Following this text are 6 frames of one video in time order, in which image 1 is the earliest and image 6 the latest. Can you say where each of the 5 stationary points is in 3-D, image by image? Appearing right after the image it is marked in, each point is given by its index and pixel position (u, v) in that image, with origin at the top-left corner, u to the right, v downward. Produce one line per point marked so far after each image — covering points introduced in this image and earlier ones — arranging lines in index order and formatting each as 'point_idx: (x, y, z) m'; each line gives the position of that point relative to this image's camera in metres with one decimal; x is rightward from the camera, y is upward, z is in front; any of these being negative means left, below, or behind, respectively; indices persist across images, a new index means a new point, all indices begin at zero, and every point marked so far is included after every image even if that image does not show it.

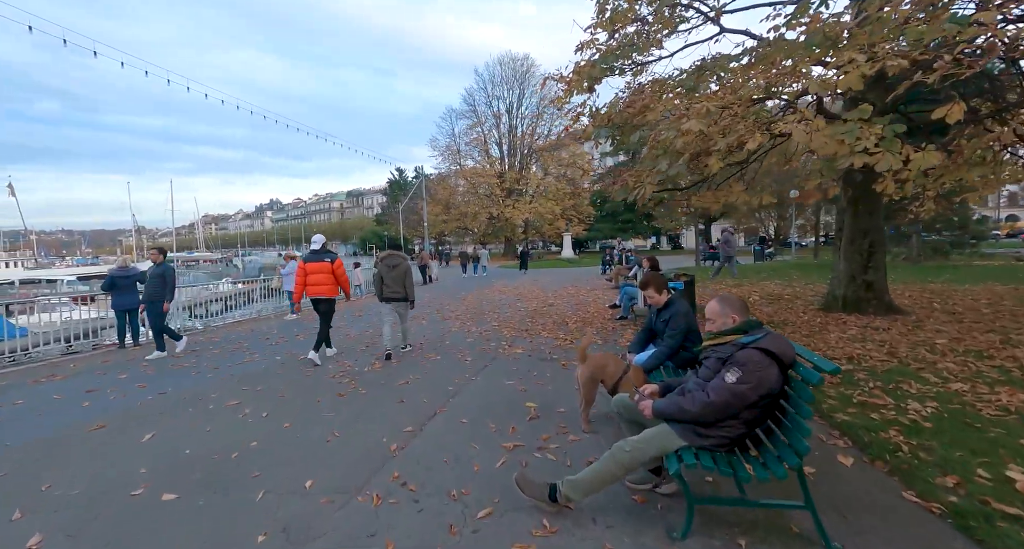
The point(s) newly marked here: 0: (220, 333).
0: (-7.3, -1.4, +11.4) m
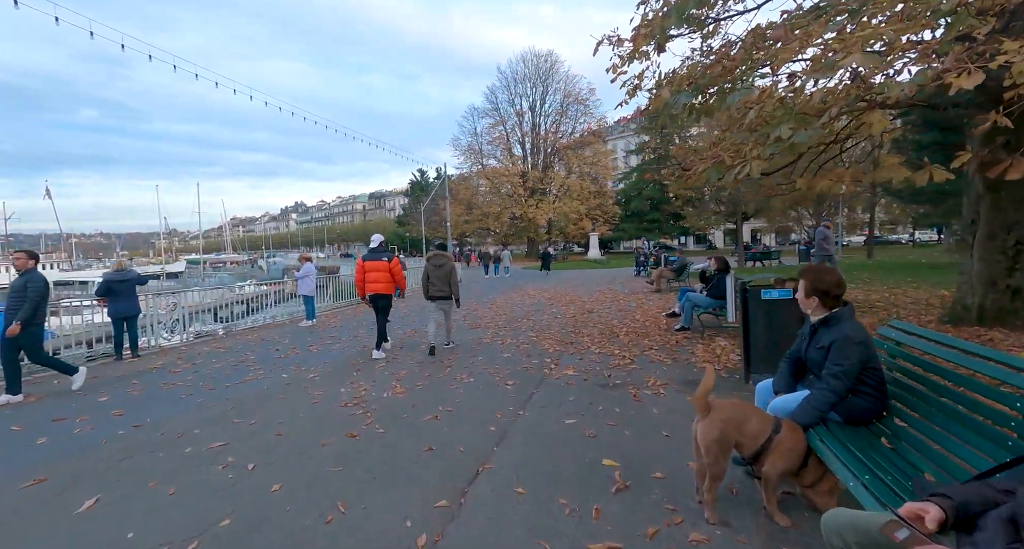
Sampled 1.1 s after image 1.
0: (-6.5, -1.5, +10.4) m
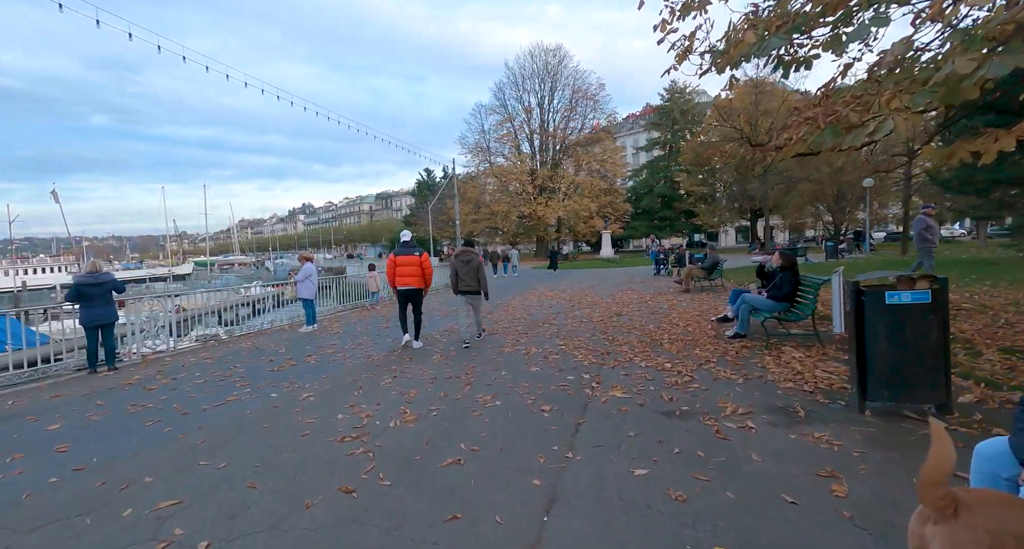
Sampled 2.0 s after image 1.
0: (-6.0, -1.6, +9.4) m
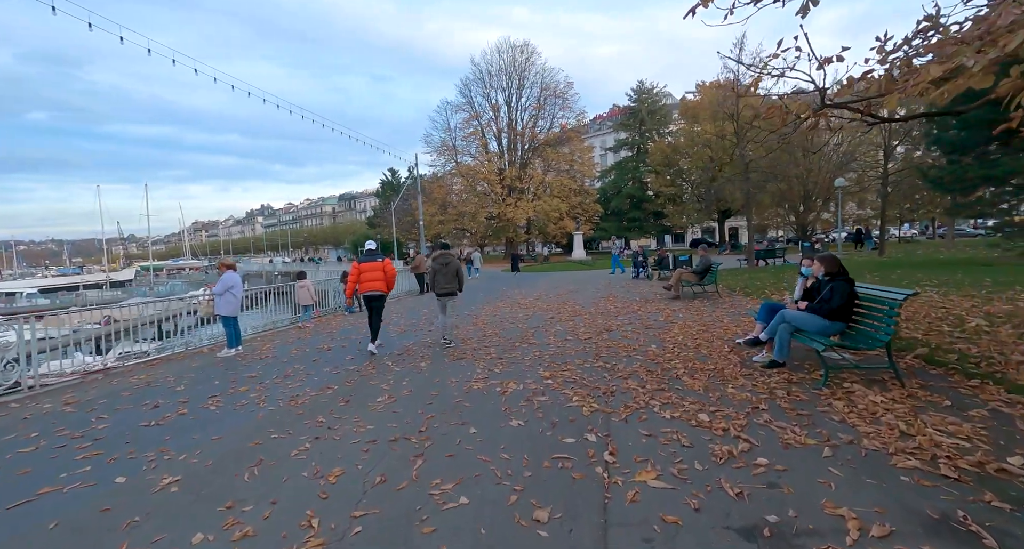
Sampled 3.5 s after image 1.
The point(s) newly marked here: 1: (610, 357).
0: (-6.5, -1.8, +7.2) m
1: (+1.4, -1.2, +6.7) m
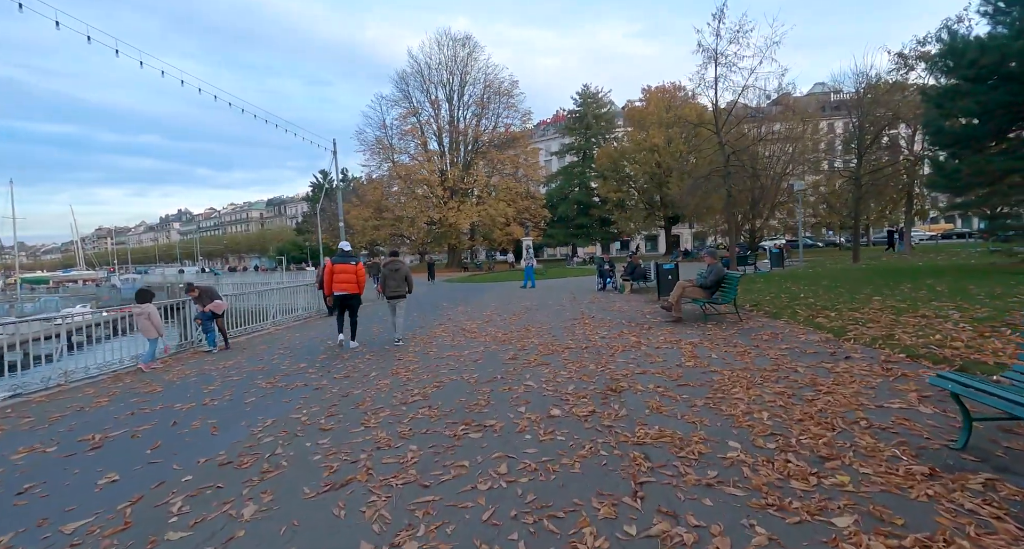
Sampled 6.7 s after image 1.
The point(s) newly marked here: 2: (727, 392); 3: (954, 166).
0: (-6.9, -2.1, +2.5) m
1: (+1.0, -1.4, +3.0) m
2: (+2.4, -1.2, +5.0) m
3: (+14.5, +3.6, +14.9) m
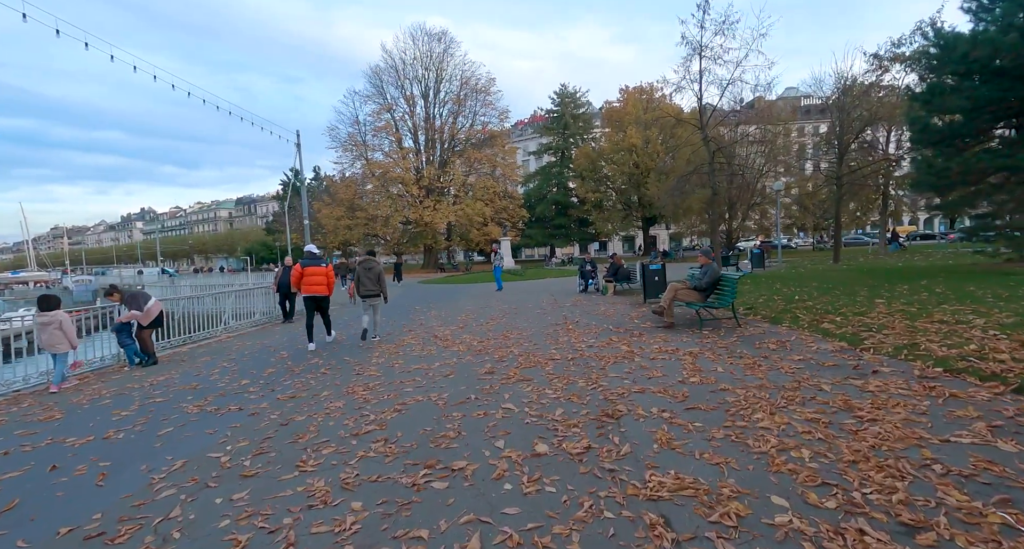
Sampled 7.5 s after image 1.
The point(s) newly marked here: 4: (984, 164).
0: (-7.0, -2.1, +1.2) m
1: (+0.9, -1.4, +2.0) m
2: (+2.2, -1.2, +4.1) m
3: (+13.8, +3.6, +14.6) m
4: (+13.9, +3.3, +13.4) m
